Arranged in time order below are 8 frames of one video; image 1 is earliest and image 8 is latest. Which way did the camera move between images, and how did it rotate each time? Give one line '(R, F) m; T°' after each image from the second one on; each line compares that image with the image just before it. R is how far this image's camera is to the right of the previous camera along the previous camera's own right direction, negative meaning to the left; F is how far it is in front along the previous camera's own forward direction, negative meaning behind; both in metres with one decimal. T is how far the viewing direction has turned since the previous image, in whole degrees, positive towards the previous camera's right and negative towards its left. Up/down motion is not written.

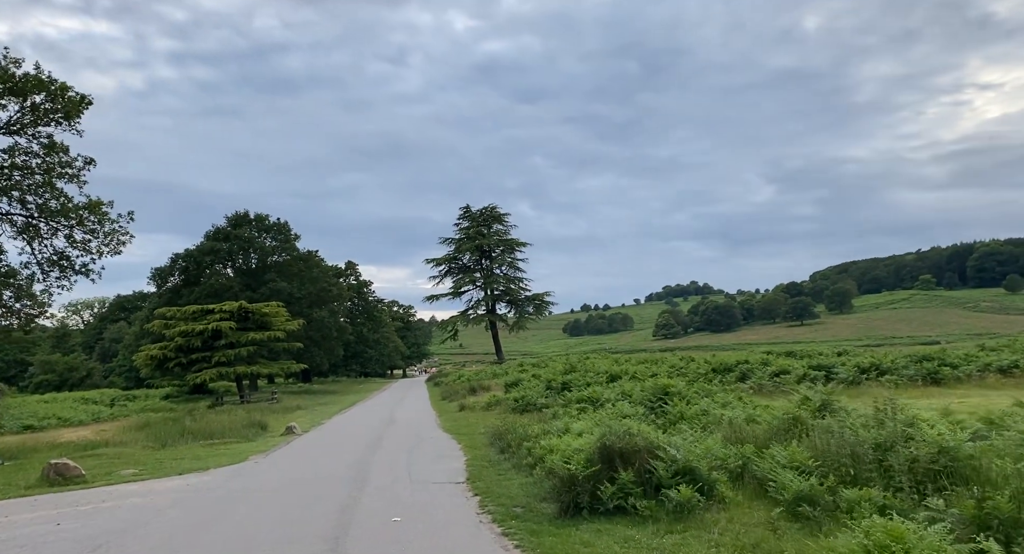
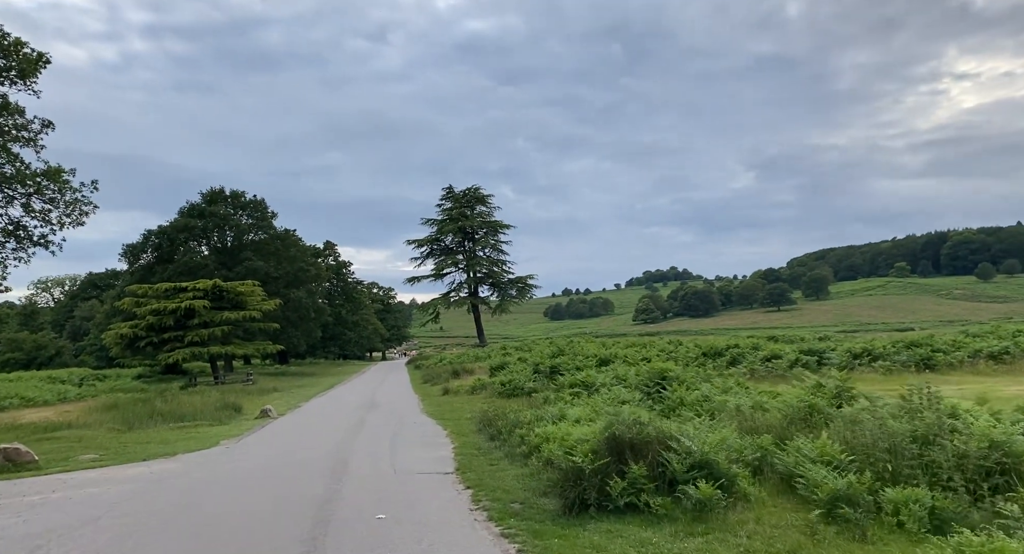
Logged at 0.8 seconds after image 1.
(-0.2, +0.9) m; +2°
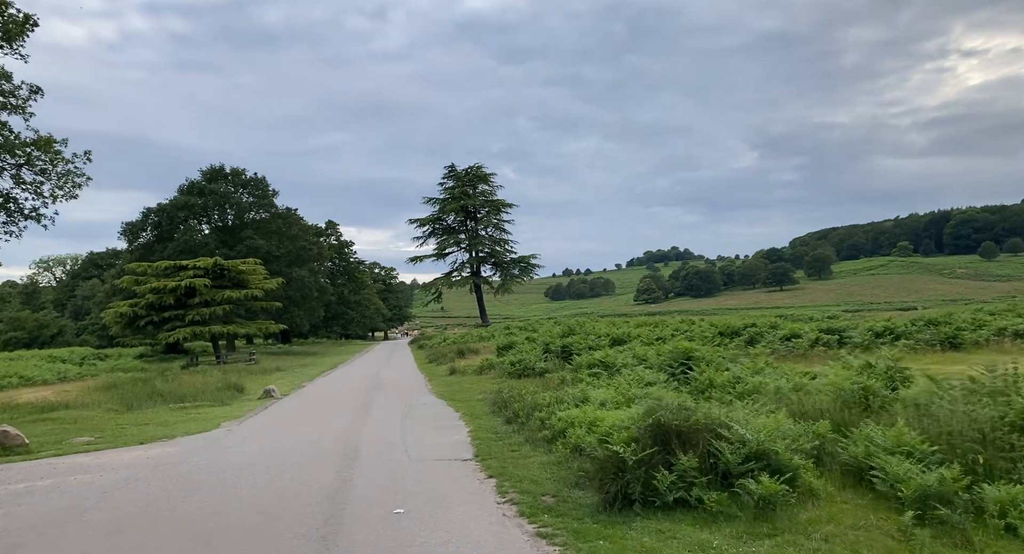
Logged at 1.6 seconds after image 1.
(-0.3, +0.9) m; 0°
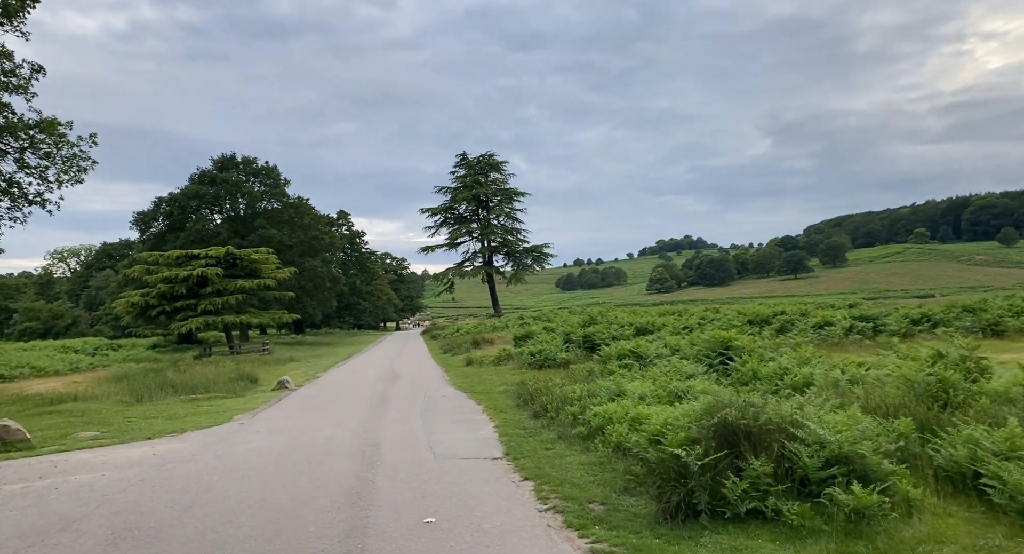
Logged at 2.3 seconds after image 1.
(-0.3, +0.8) m; -1°
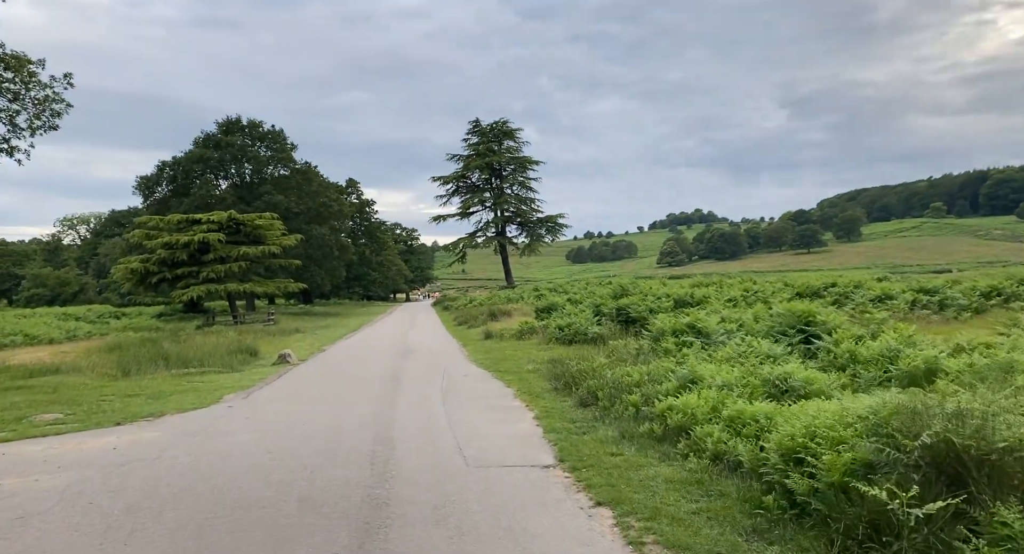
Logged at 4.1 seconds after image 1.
(-0.5, +2.2) m; -1°
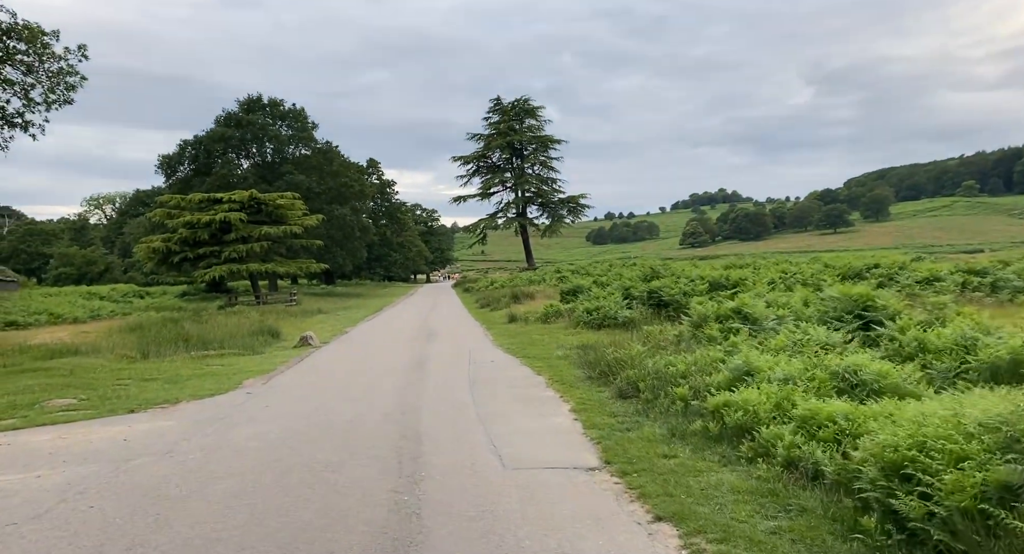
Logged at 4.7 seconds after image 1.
(-0.2, +0.7) m; -2°
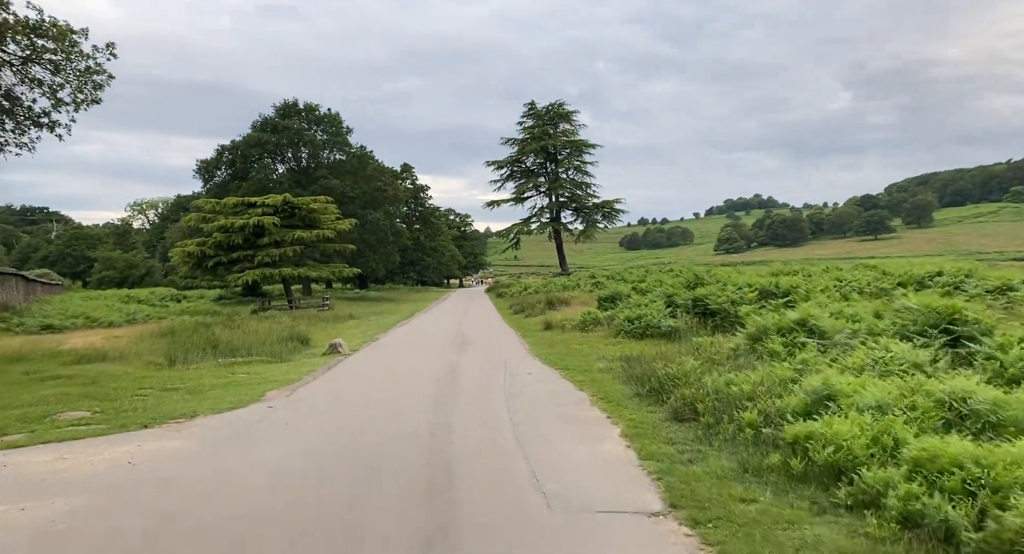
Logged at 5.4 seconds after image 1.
(-0.1, +0.9) m; -3°
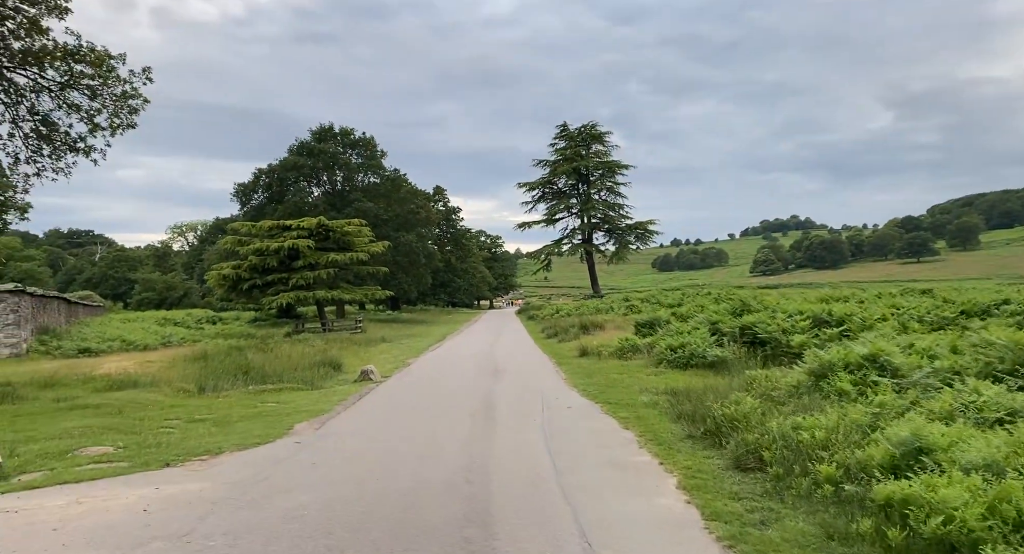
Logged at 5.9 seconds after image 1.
(-0.1, +0.7) m; -3°
